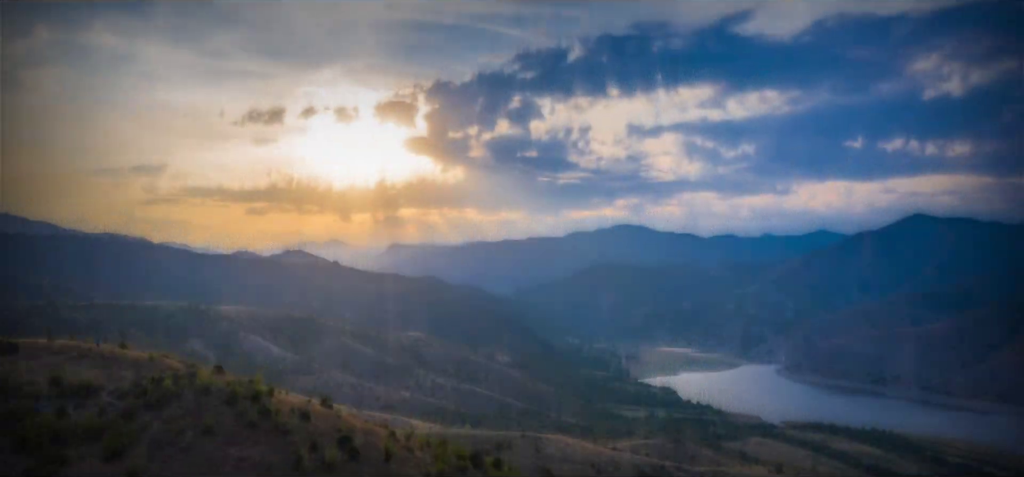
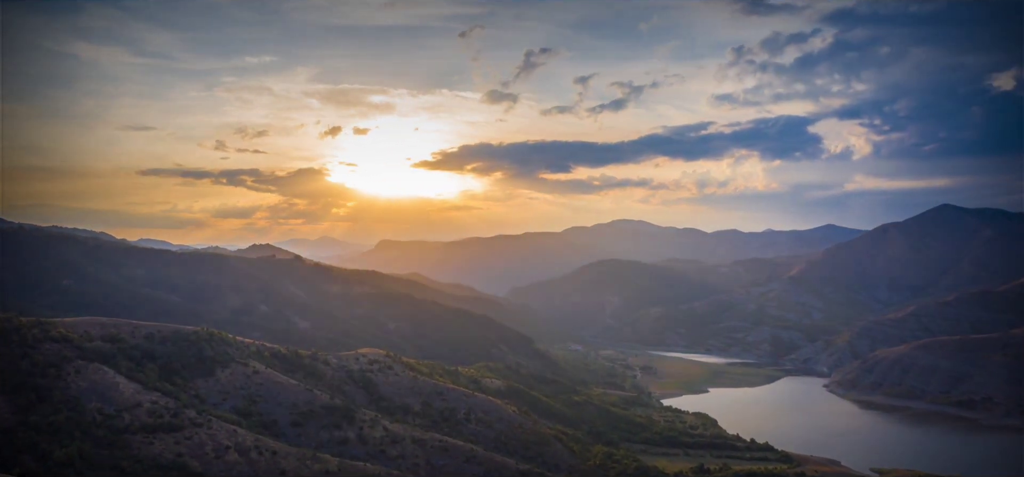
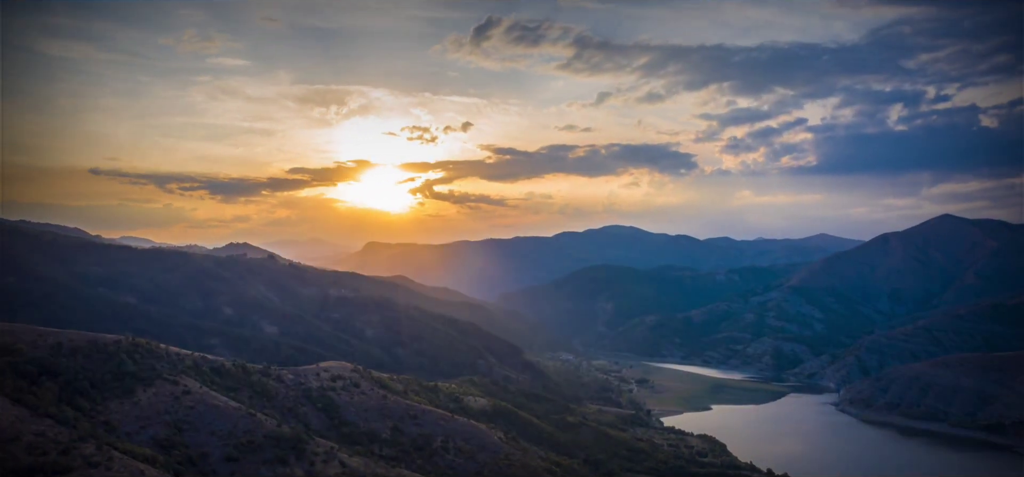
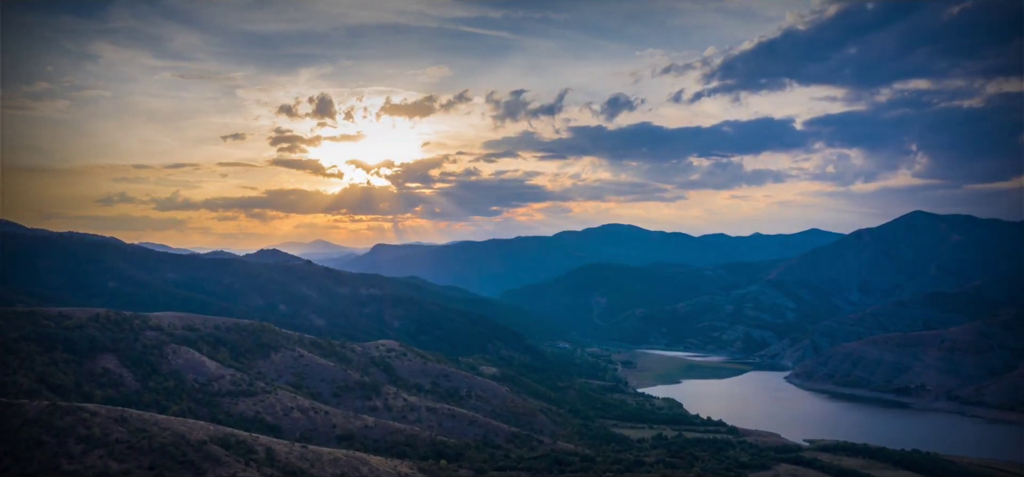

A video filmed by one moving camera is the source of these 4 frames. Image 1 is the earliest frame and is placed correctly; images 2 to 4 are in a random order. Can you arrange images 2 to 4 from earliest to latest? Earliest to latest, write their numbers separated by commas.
4, 2, 3
